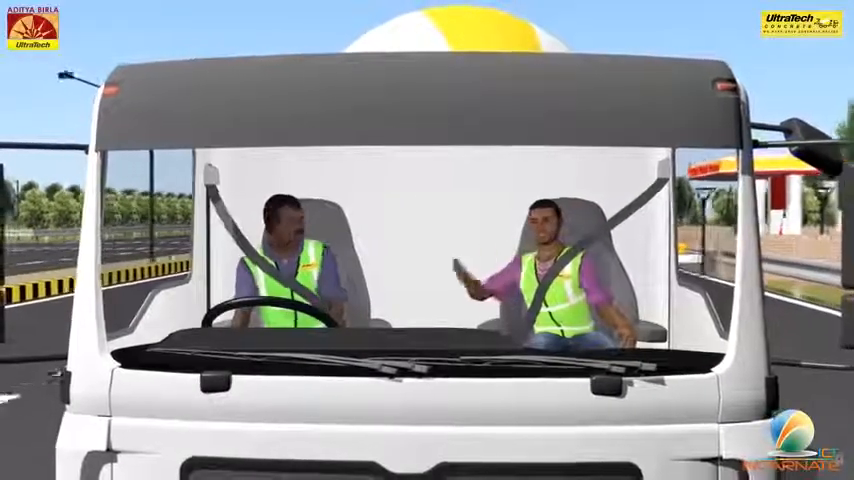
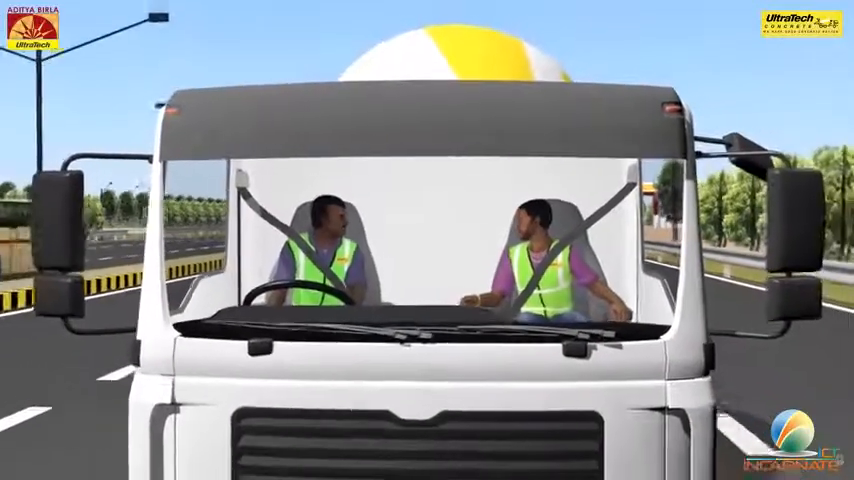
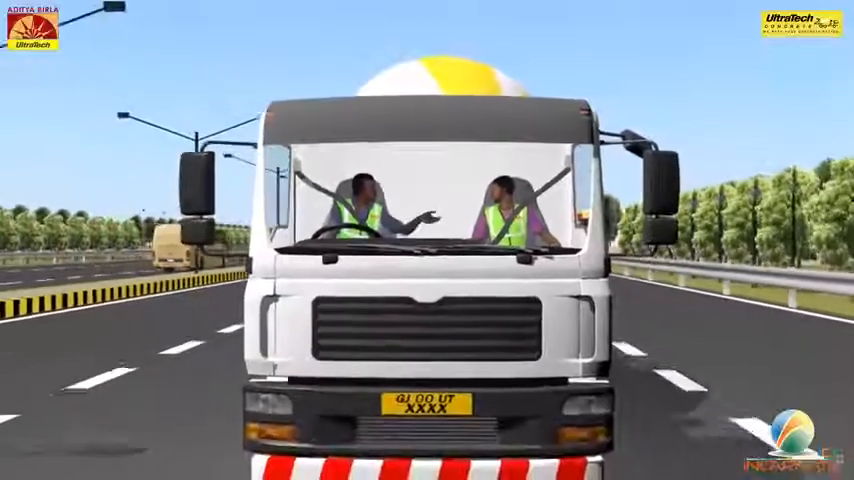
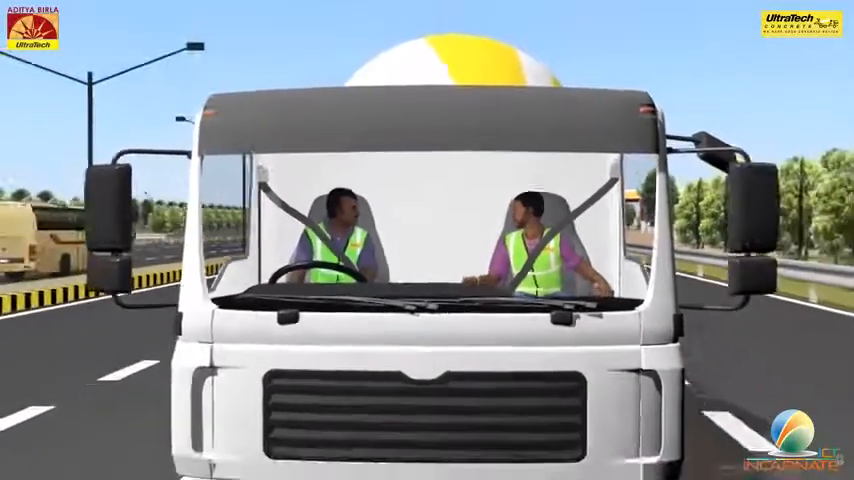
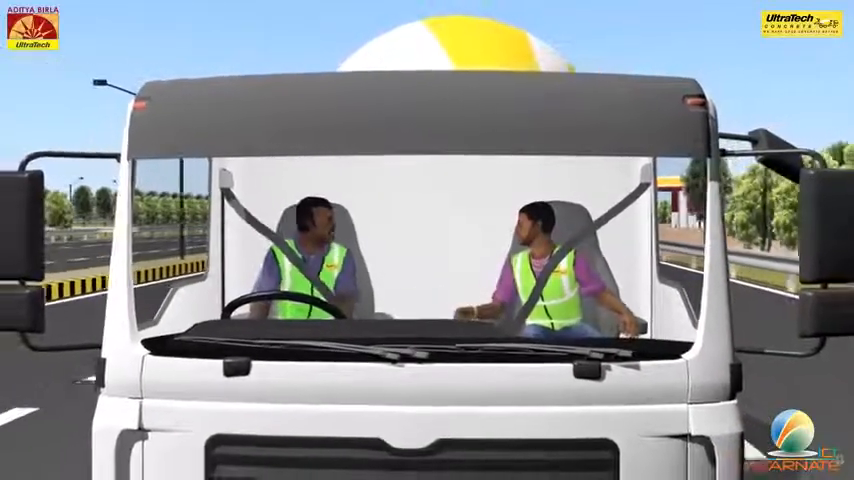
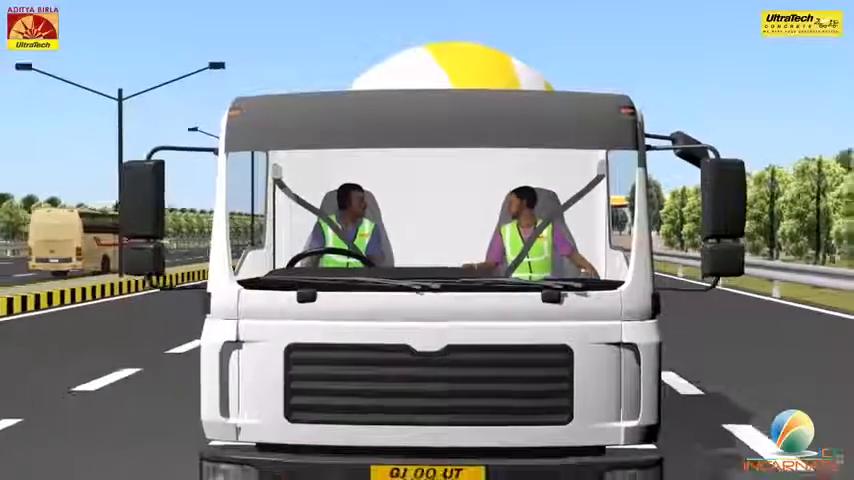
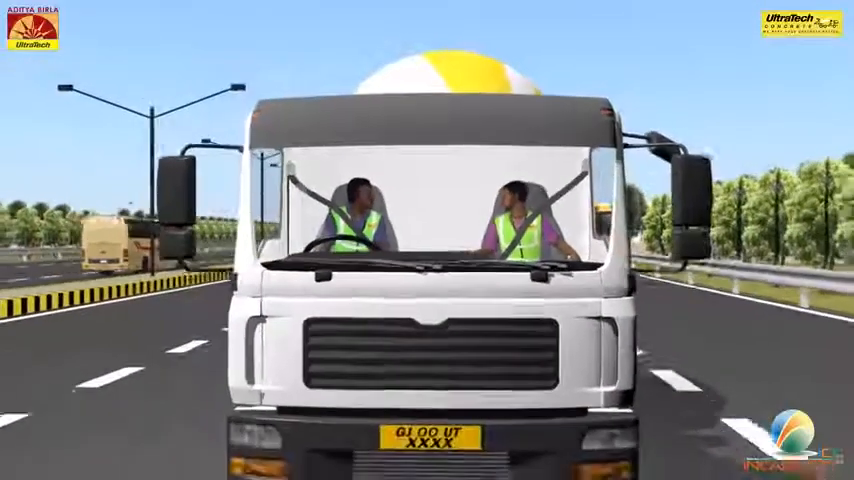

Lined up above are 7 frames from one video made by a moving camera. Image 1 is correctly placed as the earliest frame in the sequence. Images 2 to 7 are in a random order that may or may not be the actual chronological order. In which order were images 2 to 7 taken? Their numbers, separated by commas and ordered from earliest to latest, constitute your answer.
5, 2, 4, 6, 7, 3
